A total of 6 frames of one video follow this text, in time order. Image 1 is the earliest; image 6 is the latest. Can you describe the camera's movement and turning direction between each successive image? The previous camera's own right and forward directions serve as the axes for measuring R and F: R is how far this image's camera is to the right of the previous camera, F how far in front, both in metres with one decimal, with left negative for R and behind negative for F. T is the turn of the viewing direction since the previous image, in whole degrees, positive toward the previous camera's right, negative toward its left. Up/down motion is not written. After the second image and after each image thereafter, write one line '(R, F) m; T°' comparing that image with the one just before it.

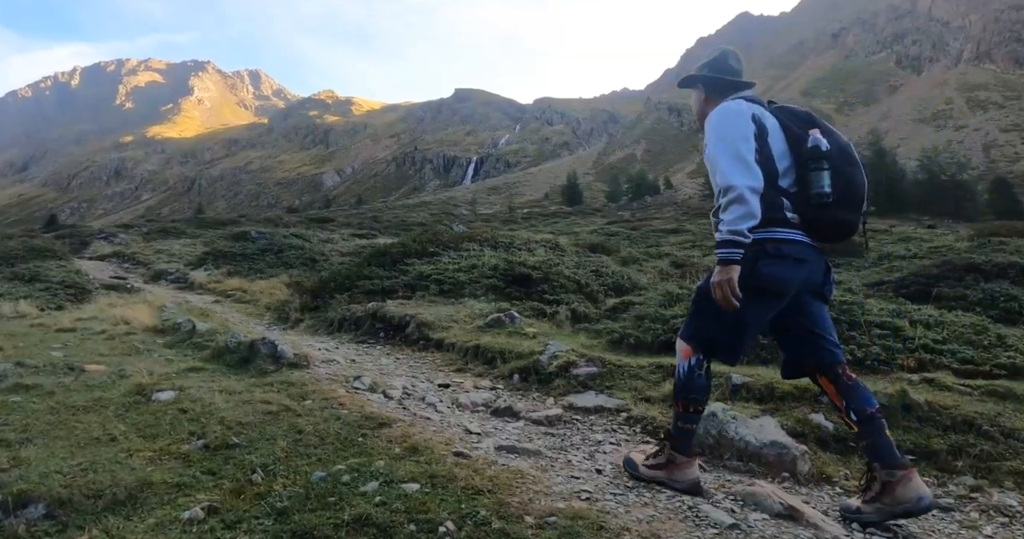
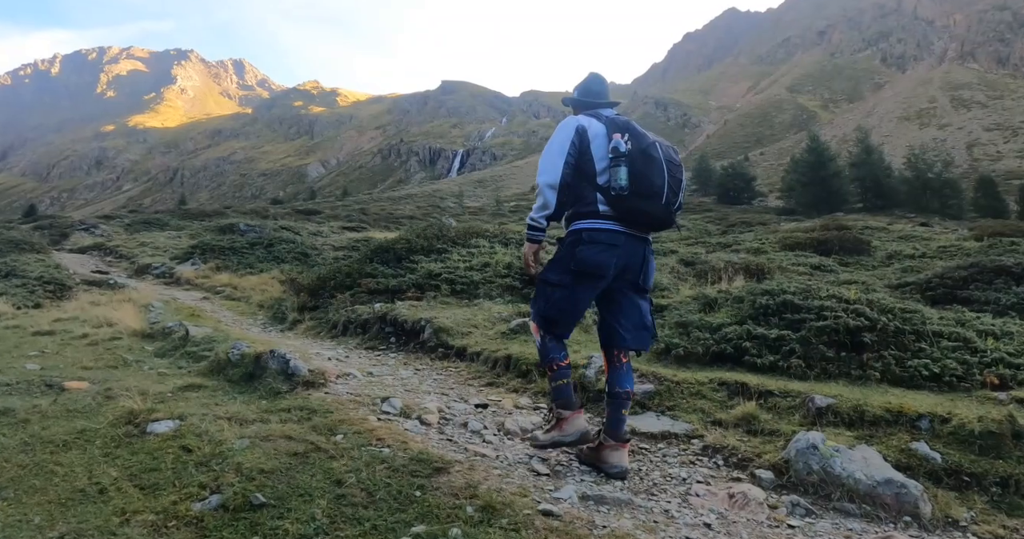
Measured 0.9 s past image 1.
(-0.6, +0.9) m; +1°
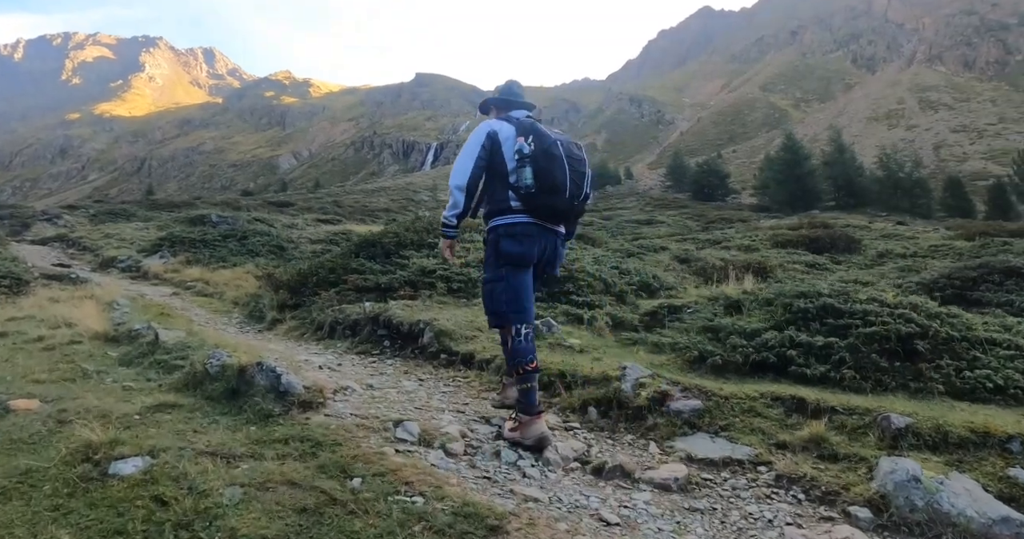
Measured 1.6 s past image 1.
(-0.4, +0.8) m; +2°
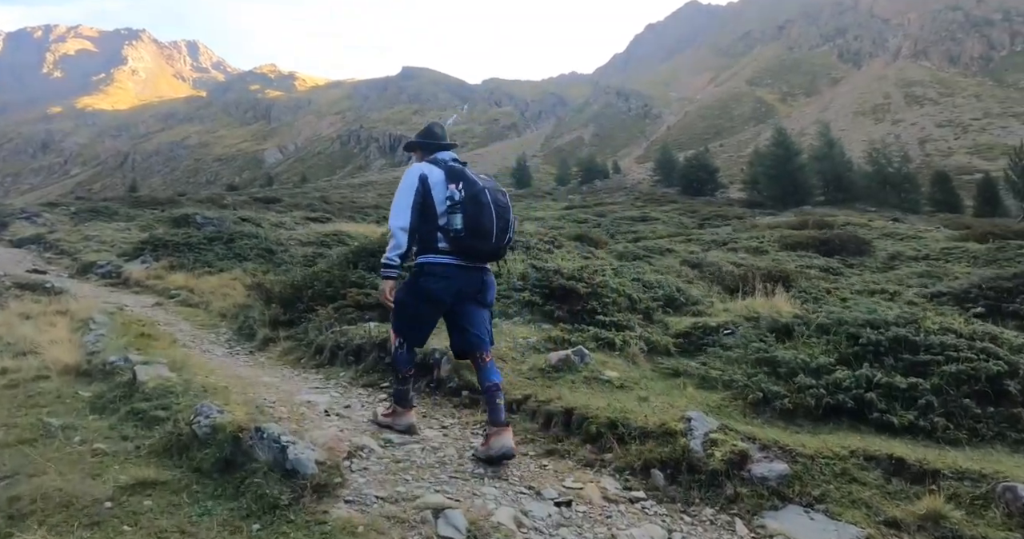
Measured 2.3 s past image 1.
(-0.4, +0.9) m; +1°
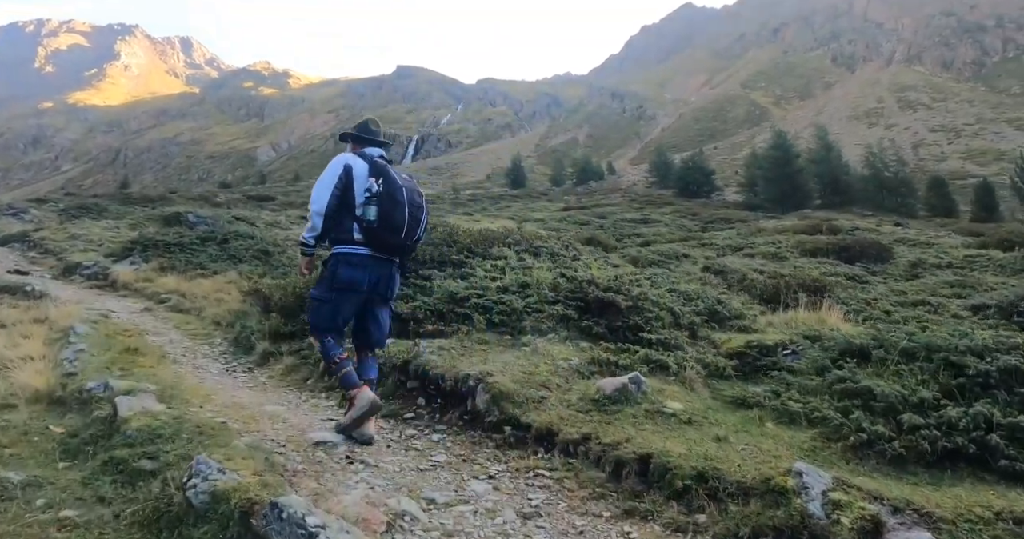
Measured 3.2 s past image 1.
(-0.5, +1.0) m; +1°
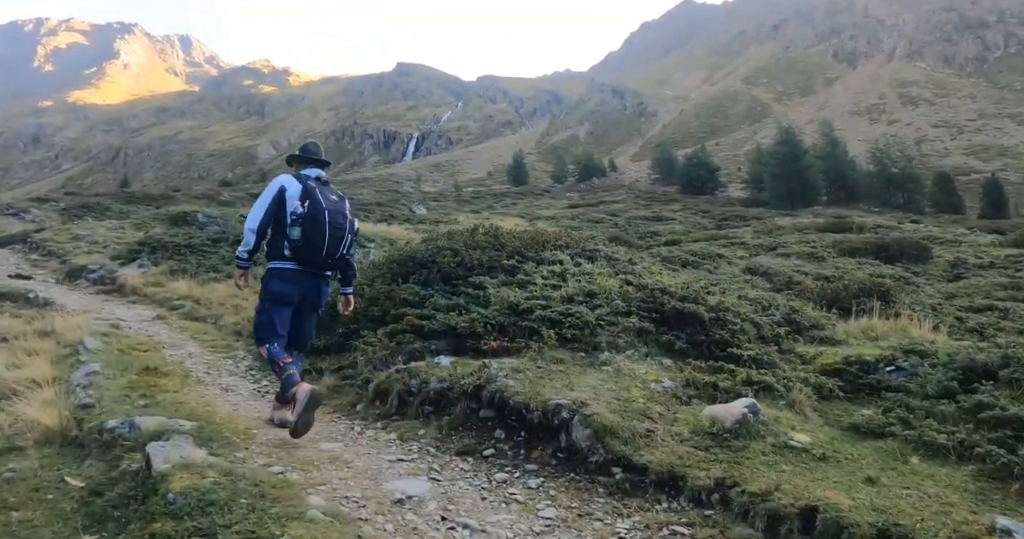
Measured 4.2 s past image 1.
(-0.8, +1.0) m; 0°
